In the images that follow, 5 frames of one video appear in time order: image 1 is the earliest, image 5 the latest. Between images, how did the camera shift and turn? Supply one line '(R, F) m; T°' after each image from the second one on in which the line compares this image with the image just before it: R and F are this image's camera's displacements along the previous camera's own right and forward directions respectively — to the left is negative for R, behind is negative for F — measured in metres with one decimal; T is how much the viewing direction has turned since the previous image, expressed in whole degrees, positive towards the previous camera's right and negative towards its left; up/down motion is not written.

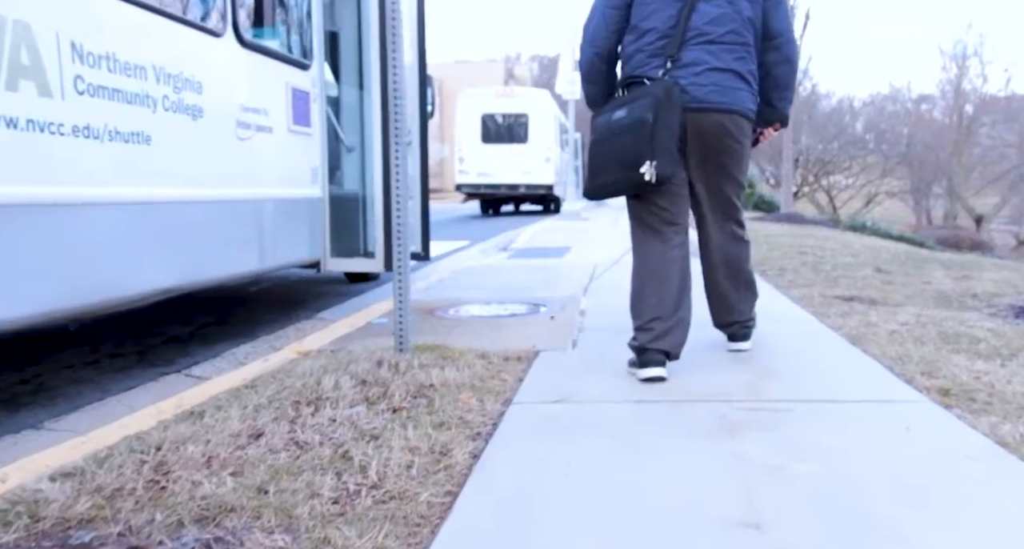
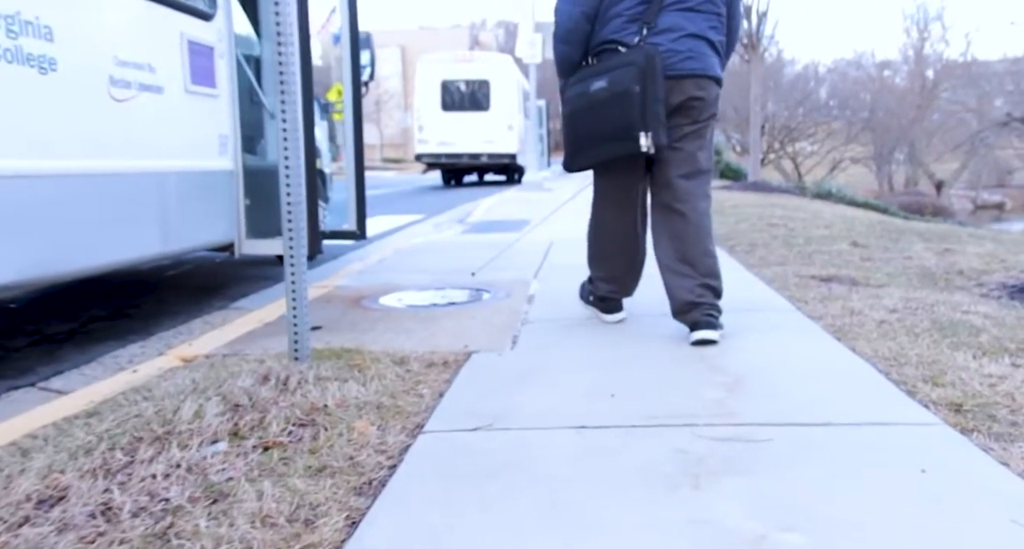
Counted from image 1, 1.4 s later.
(+0.2, +0.8) m; +2°
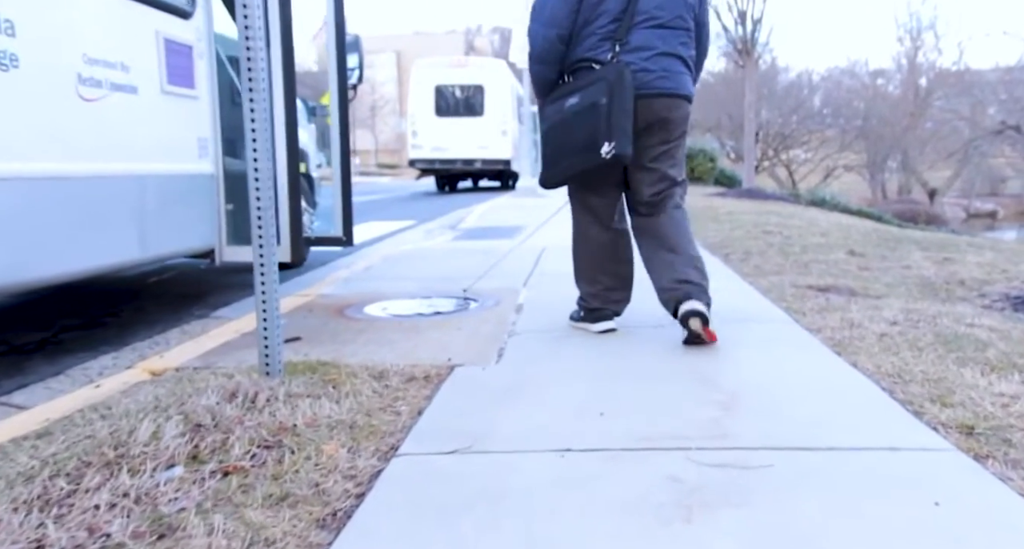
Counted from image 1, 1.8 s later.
(0.0, +0.2) m; 0°
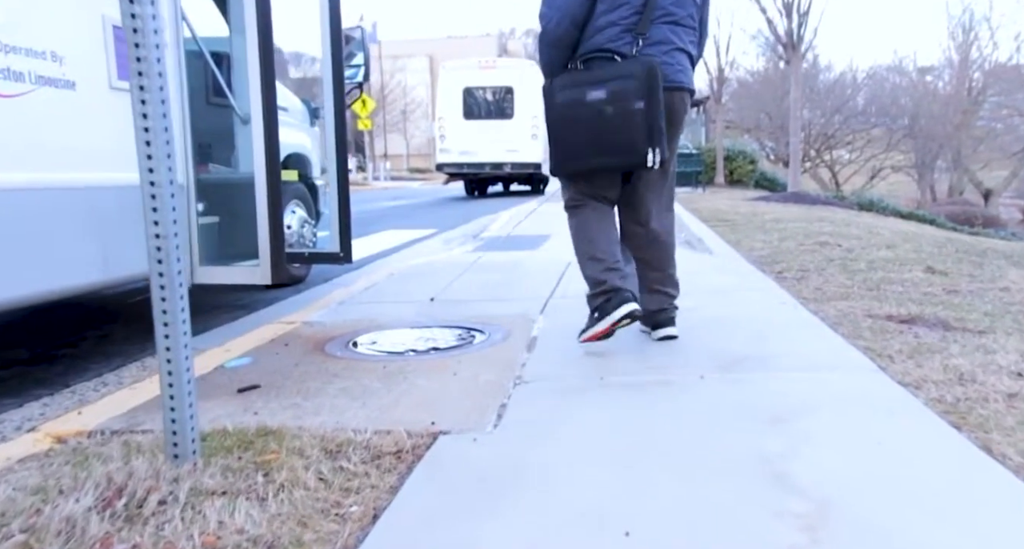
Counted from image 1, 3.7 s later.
(+0.1, +0.9) m; -2°
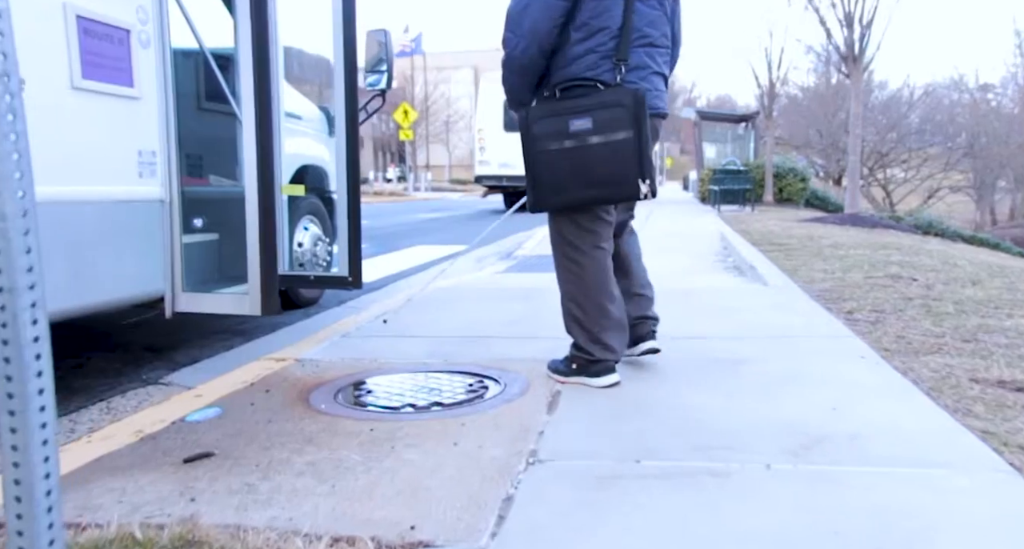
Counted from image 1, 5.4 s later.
(+0.1, +0.8) m; -2°
